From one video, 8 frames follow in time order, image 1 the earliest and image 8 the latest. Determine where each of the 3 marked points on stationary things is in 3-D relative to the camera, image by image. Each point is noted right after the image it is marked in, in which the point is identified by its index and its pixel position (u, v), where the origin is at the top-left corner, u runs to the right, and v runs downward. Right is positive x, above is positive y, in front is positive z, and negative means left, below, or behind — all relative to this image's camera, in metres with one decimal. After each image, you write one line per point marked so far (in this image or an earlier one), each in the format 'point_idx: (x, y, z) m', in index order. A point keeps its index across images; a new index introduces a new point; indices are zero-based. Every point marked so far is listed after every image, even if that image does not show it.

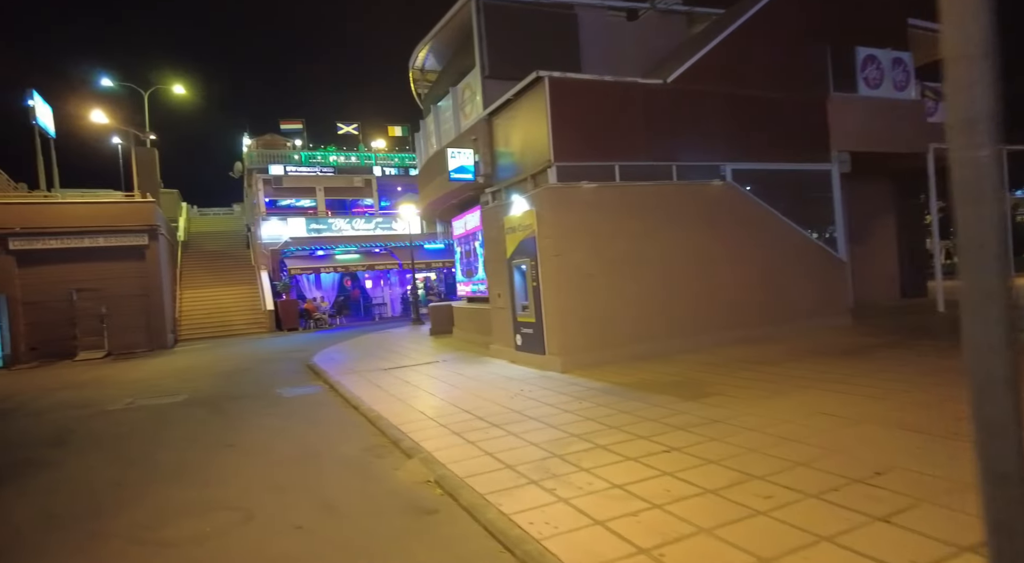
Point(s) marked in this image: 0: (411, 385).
0: (-1.7, -1.7, +10.3) m
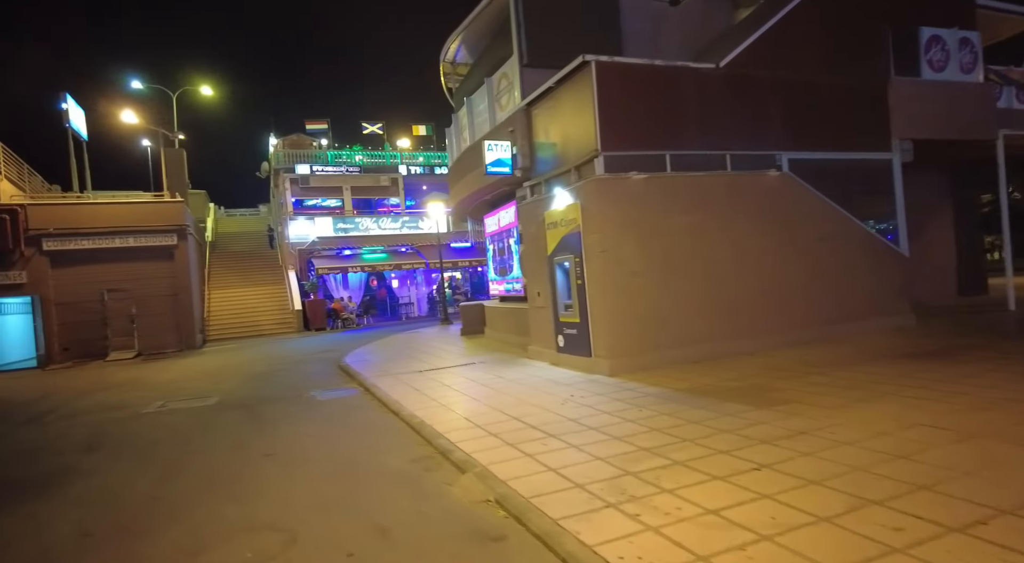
0: (-1.0, -1.7, +9.8) m
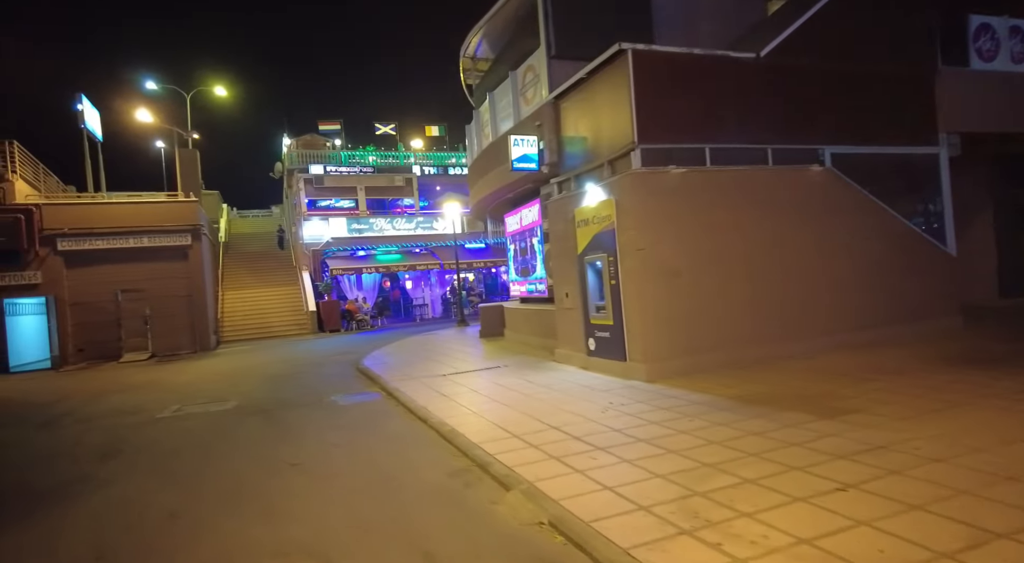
0: (-0.6, -1.7, +9.4) m
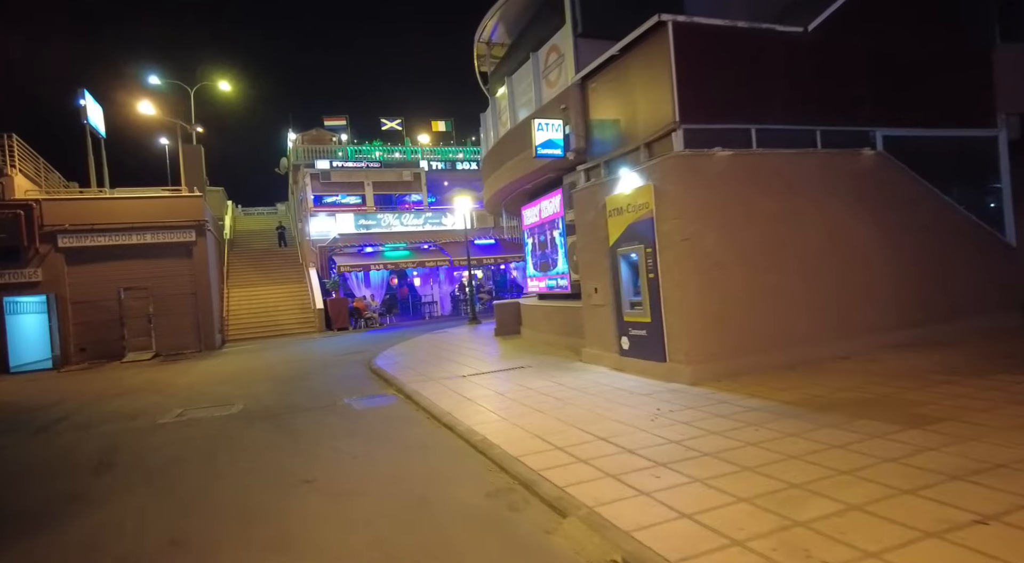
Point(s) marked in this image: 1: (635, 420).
0: (-0.1, -1.6, +8.7) m
1: (+1.3, -1.4, +6.4) m
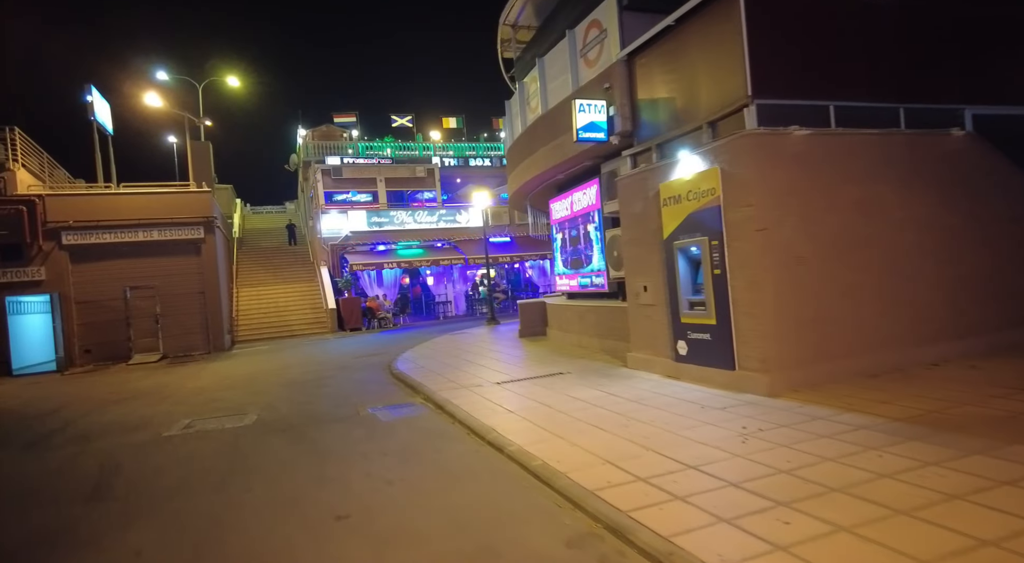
0: (+0.5, -1.6, +7.7) m
1: (+1.9, -1.4, +5.4) m
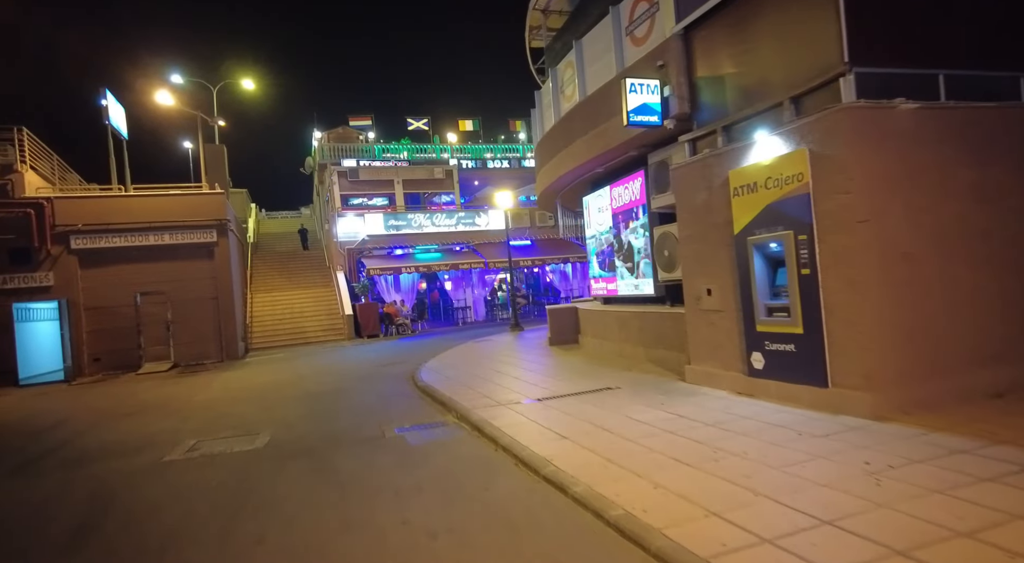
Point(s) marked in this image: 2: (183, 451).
0: (+1.0, -1.6, +6.5) m
1: (+2.4, -1.4, +4.3) m
2: (-4.3, -2.2, +8.0) m
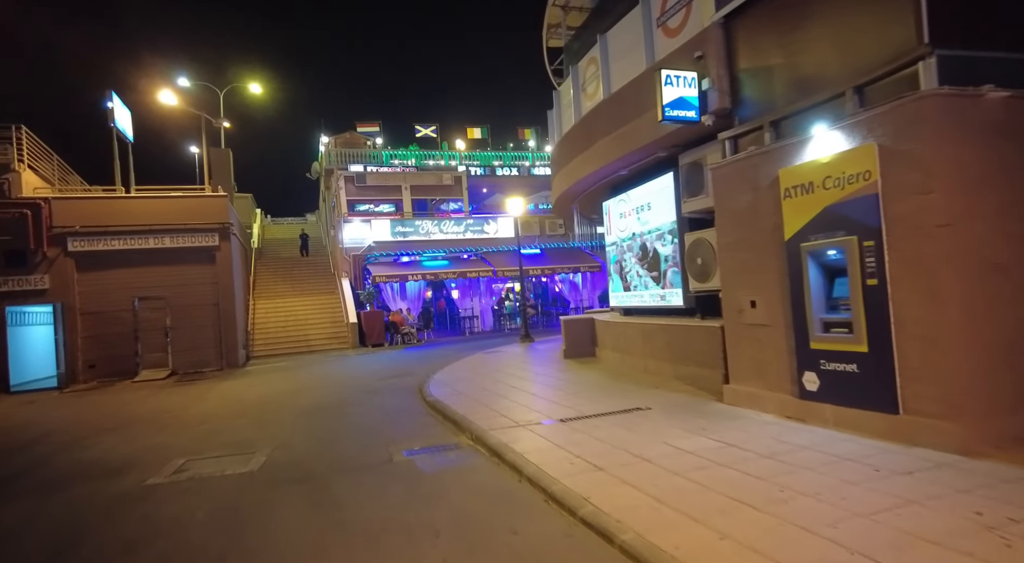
0: (+1.3, -1.7, +5.8) m
1: (+2.6, -1.5, +3.5) m
2: (-4.0, -2.2, +7.2) m
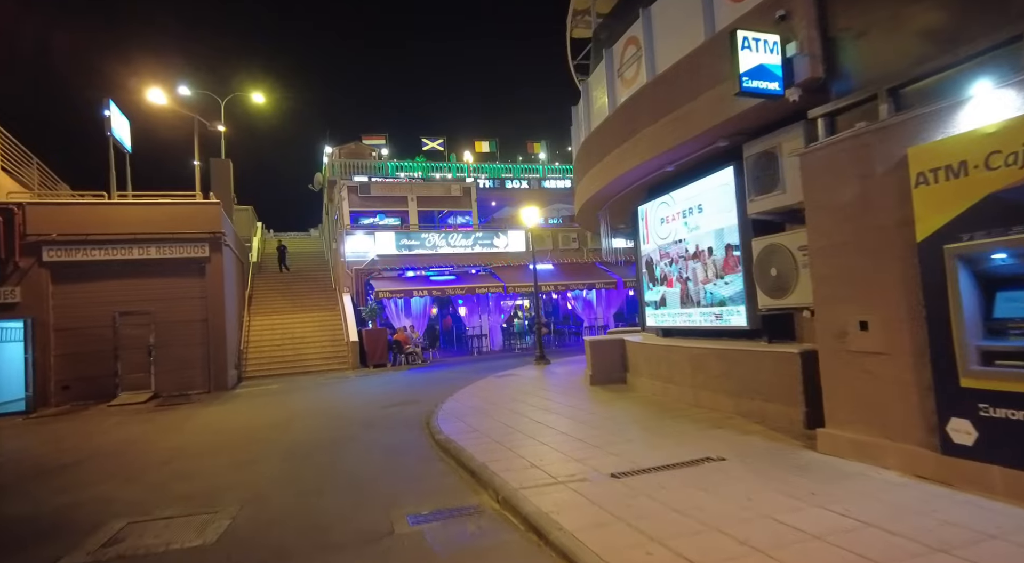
0: (+1.6, -1.7, +4.0) m
1: (+2.9, -1.5, +1.7) m
2: (-3.7, -2.3, +5.5) m
